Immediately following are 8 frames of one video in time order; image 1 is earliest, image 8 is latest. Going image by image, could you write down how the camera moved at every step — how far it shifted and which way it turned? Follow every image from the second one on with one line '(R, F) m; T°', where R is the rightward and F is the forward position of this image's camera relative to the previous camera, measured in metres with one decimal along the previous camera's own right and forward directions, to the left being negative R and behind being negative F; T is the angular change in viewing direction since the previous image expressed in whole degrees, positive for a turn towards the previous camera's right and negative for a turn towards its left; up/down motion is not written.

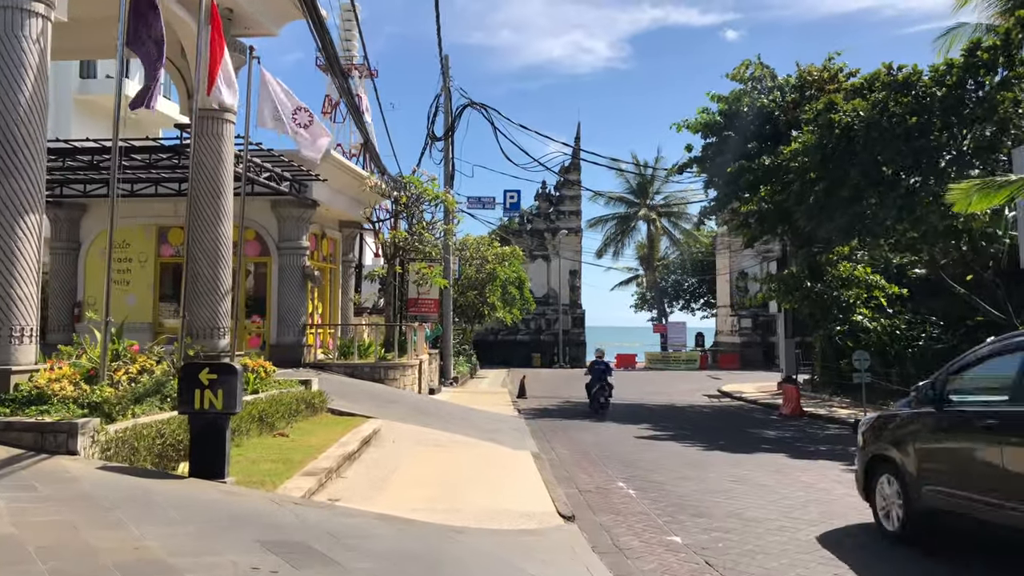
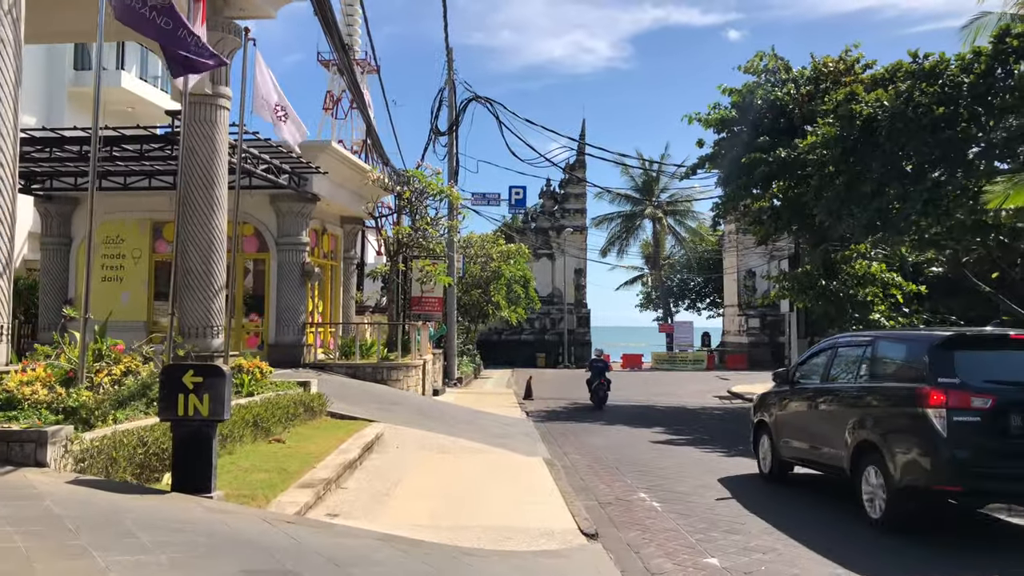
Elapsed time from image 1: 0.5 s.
(-0.1, +0.6) m; 0°
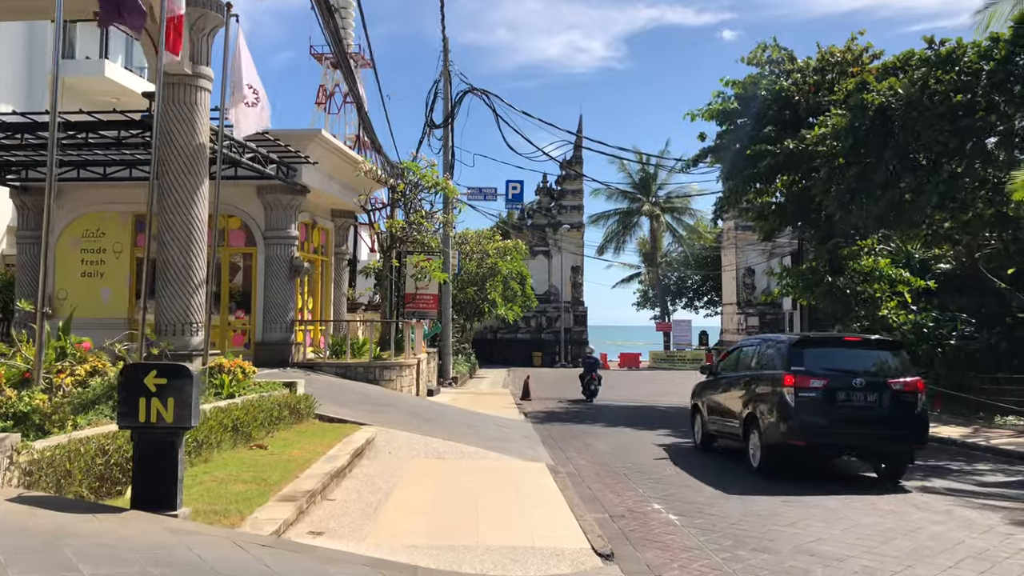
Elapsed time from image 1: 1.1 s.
(-0.1, +0.7) m; 0°
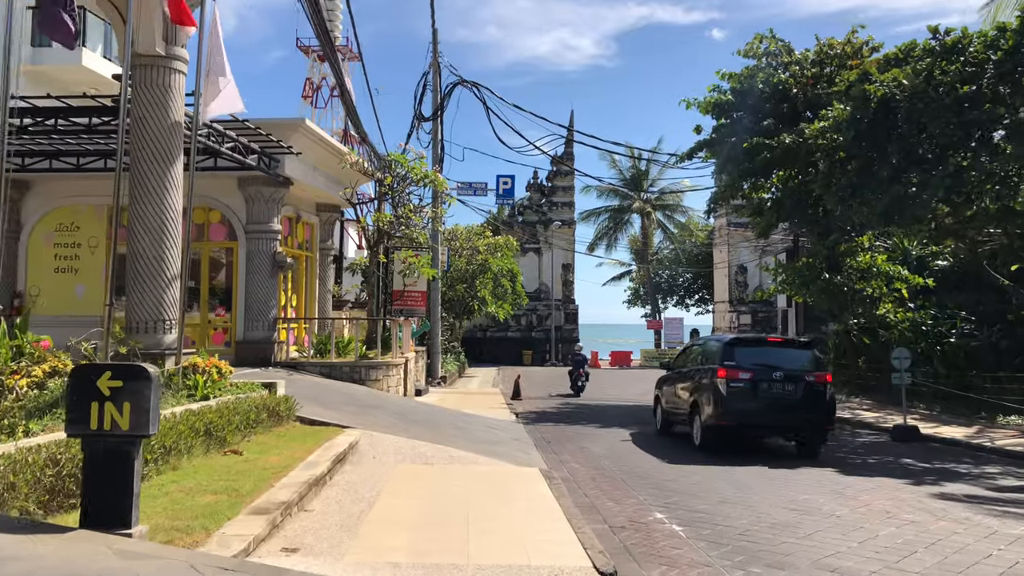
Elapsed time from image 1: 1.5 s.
(0.0, +0.5) m; +1°
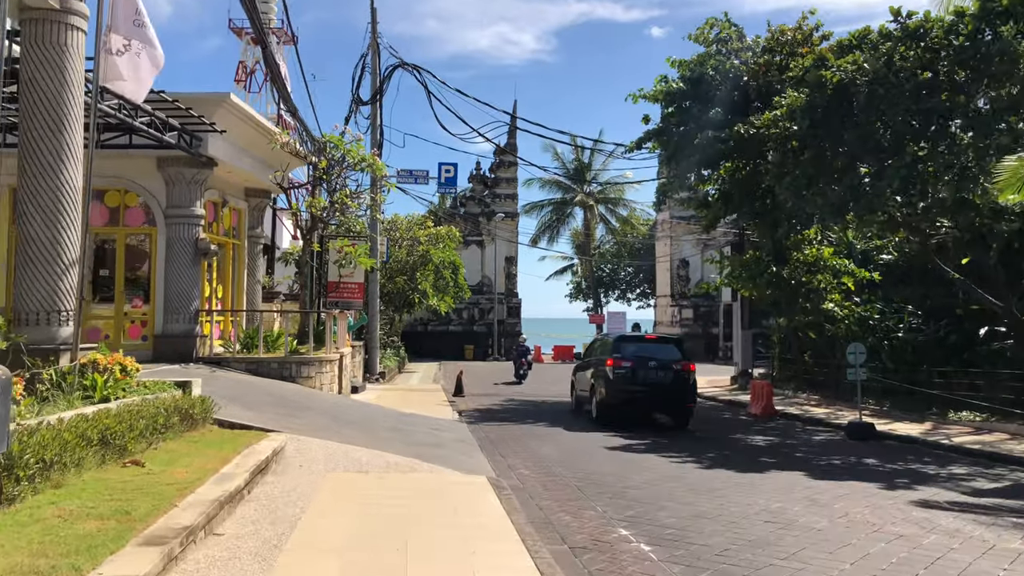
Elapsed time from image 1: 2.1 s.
(0.0, +0.9) m; +4°
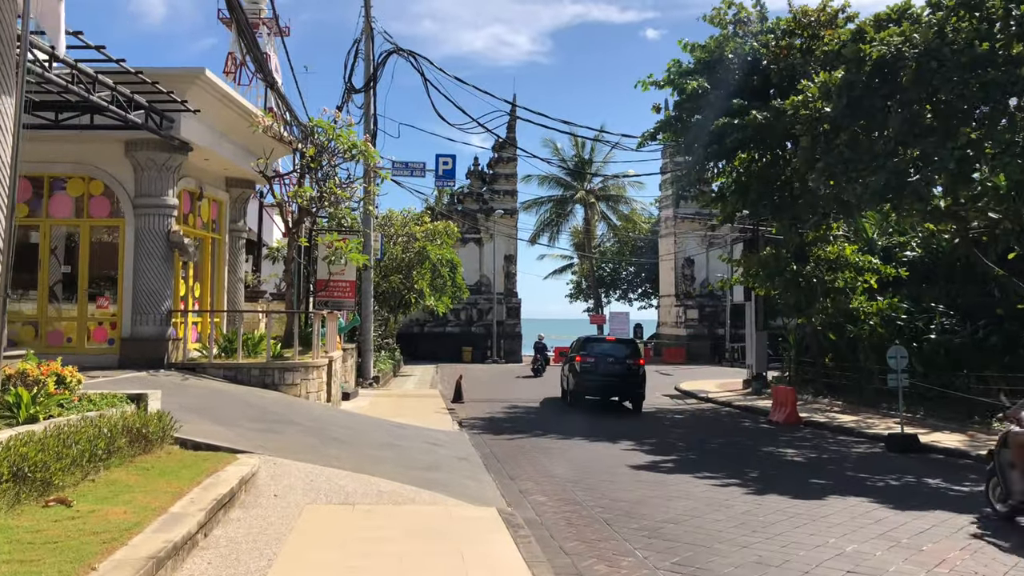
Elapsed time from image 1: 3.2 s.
(-0.2, +1.3) m; 0°
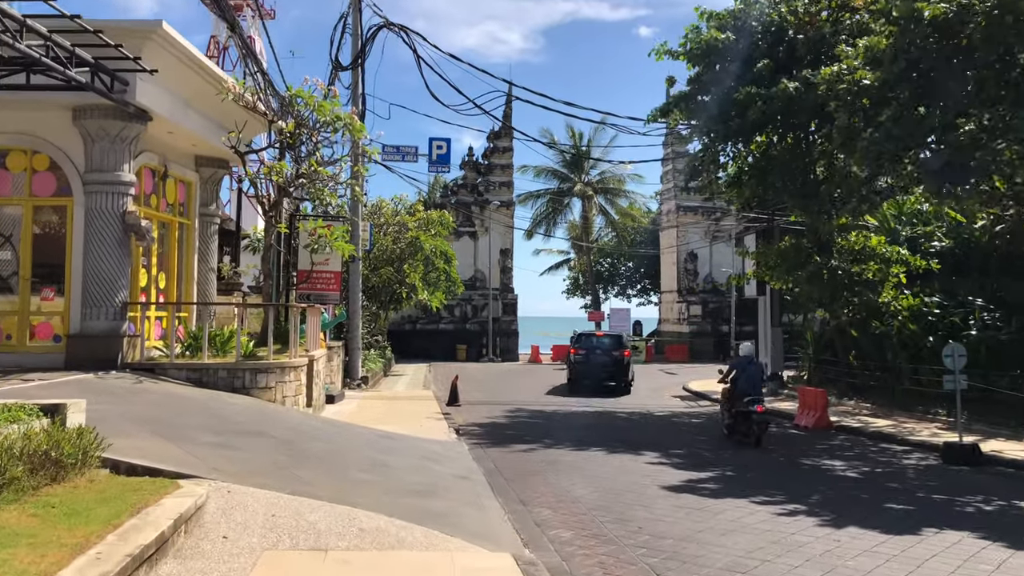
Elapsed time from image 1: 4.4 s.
(-0.2, +1.6) m; +1°
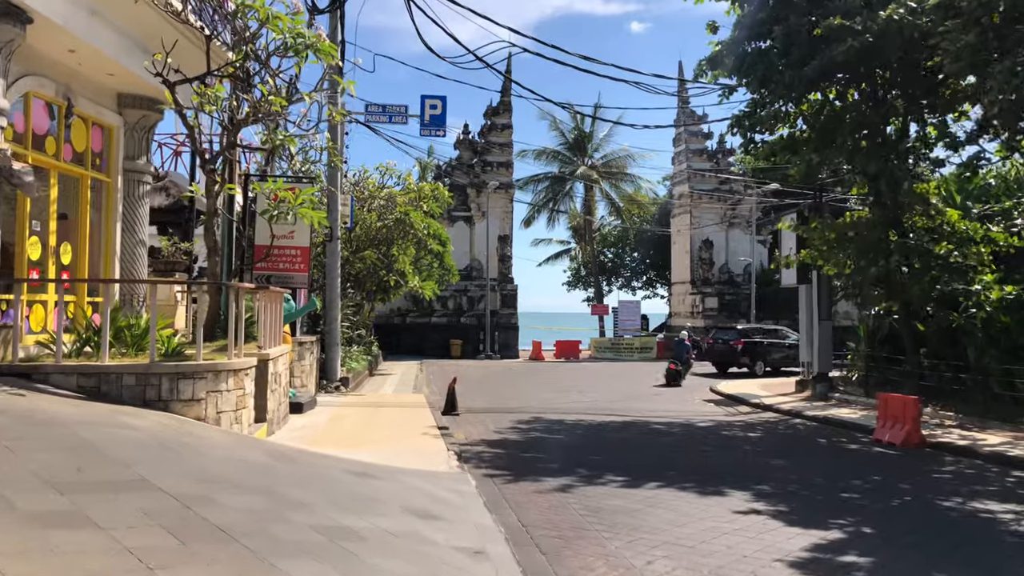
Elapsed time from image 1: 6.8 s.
(-0.3, +3.1) m; +1°
